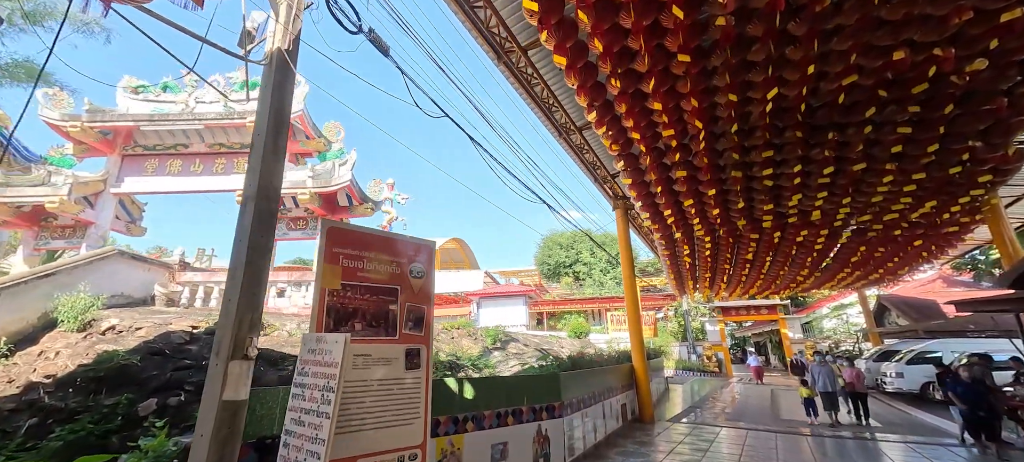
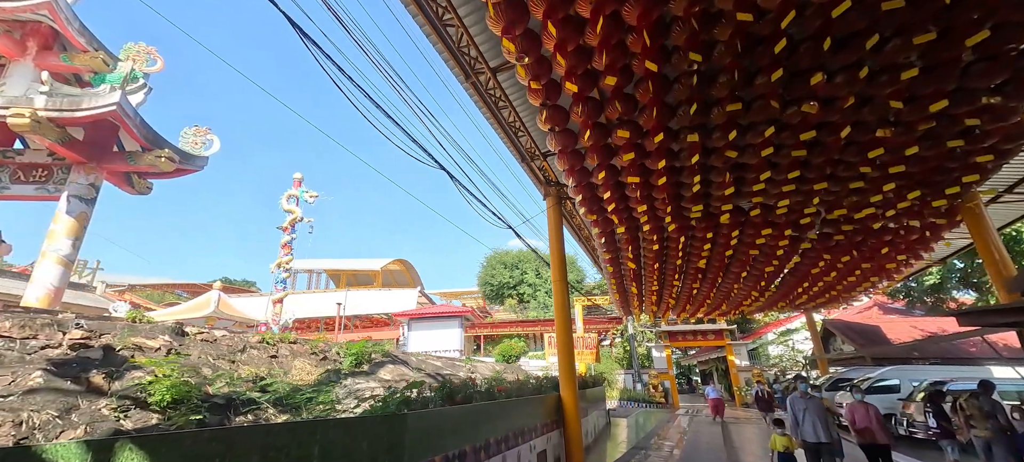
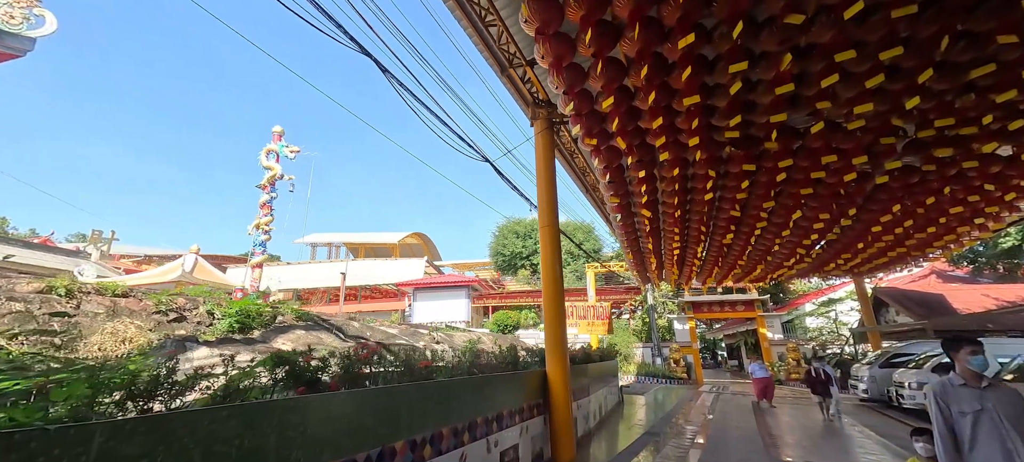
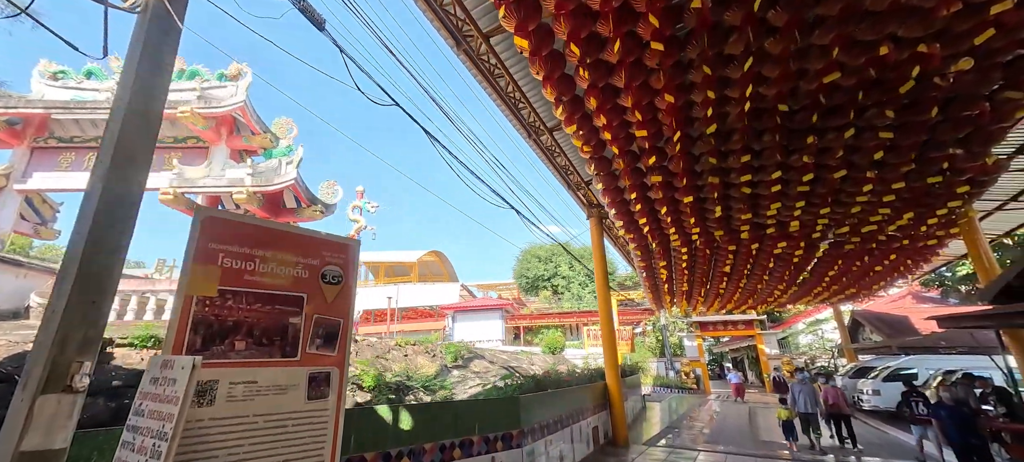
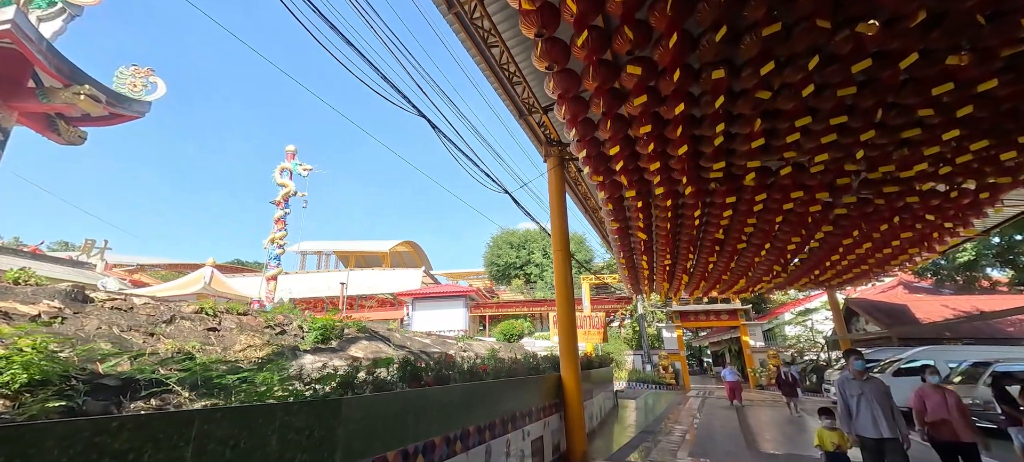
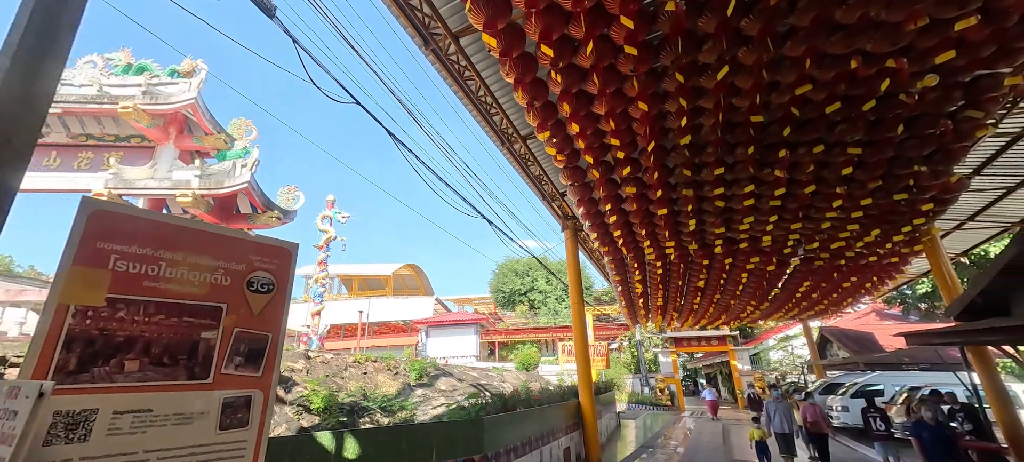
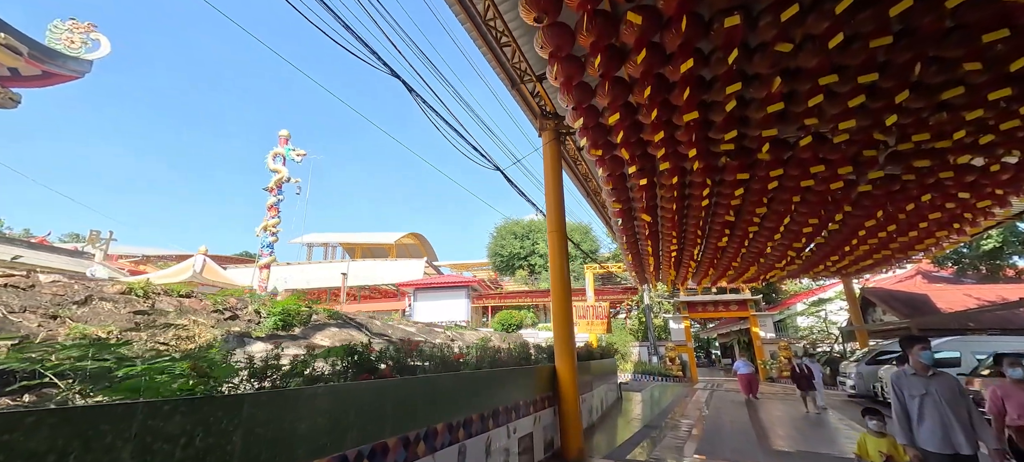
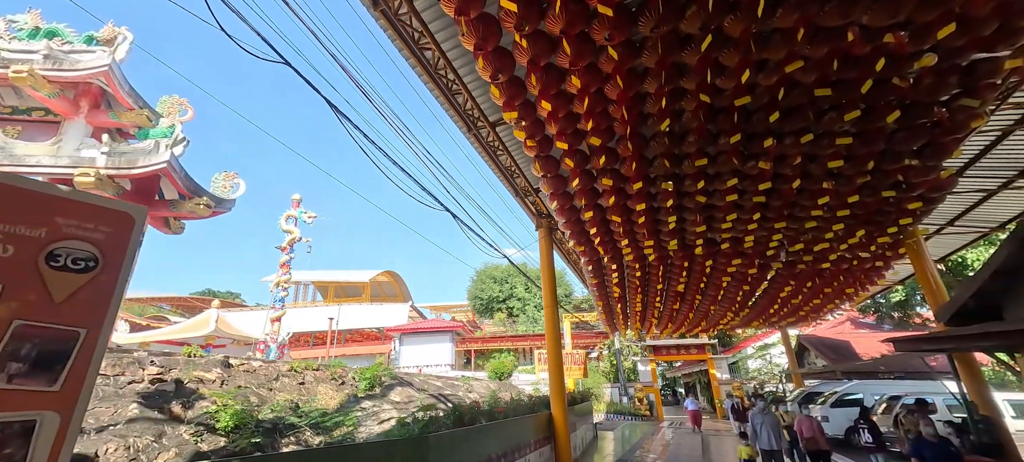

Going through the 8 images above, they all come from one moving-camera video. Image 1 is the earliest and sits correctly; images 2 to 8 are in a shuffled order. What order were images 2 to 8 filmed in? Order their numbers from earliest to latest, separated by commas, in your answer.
4, 6, 8, 2, 5, 7, 3
